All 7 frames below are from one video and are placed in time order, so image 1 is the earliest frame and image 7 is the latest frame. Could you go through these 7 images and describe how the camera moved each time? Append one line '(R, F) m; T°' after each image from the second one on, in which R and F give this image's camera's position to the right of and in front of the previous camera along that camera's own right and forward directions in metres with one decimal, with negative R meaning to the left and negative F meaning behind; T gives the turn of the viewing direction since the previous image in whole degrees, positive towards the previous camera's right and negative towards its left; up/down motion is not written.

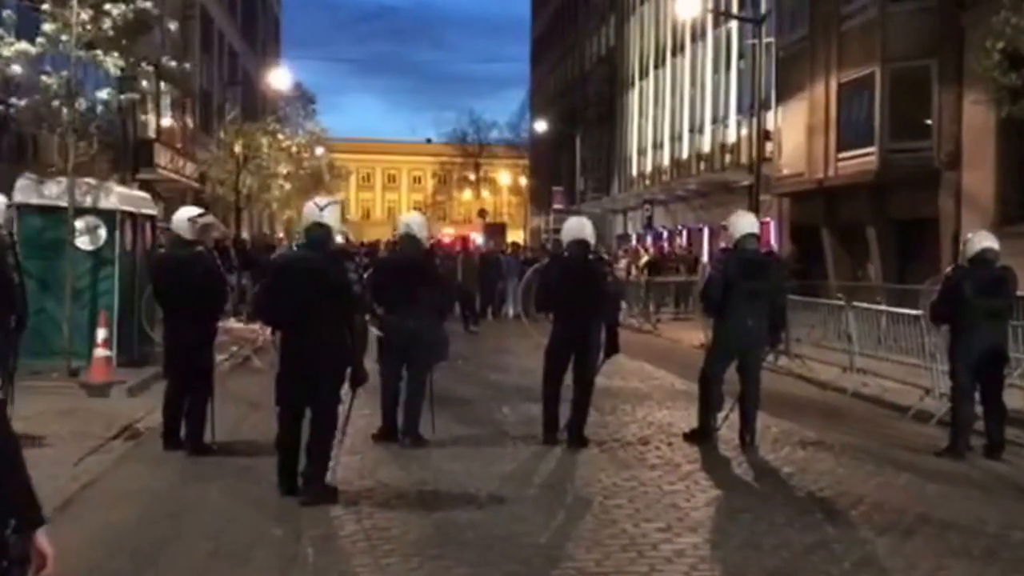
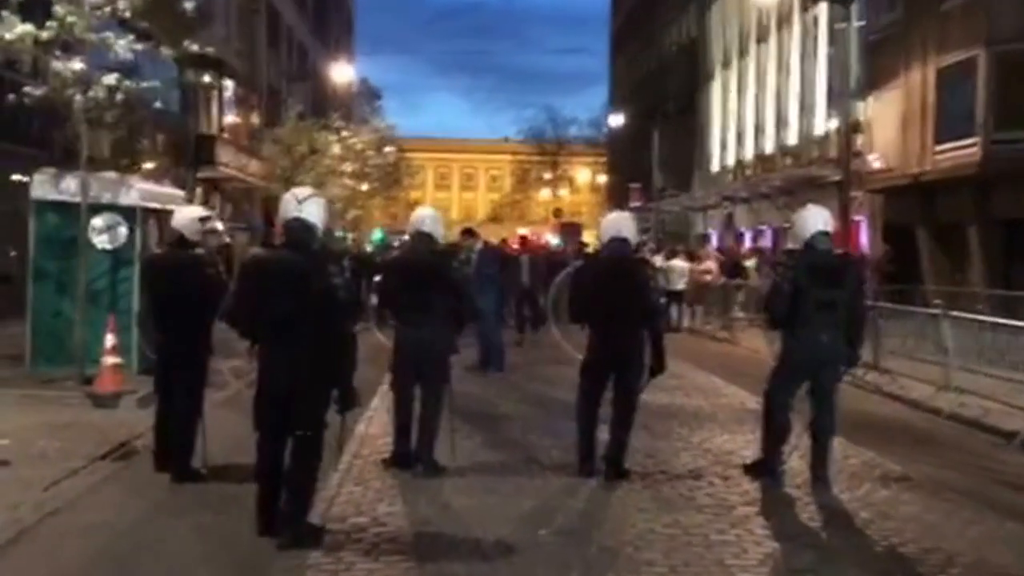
(+0.7, +1.7) m; -5°
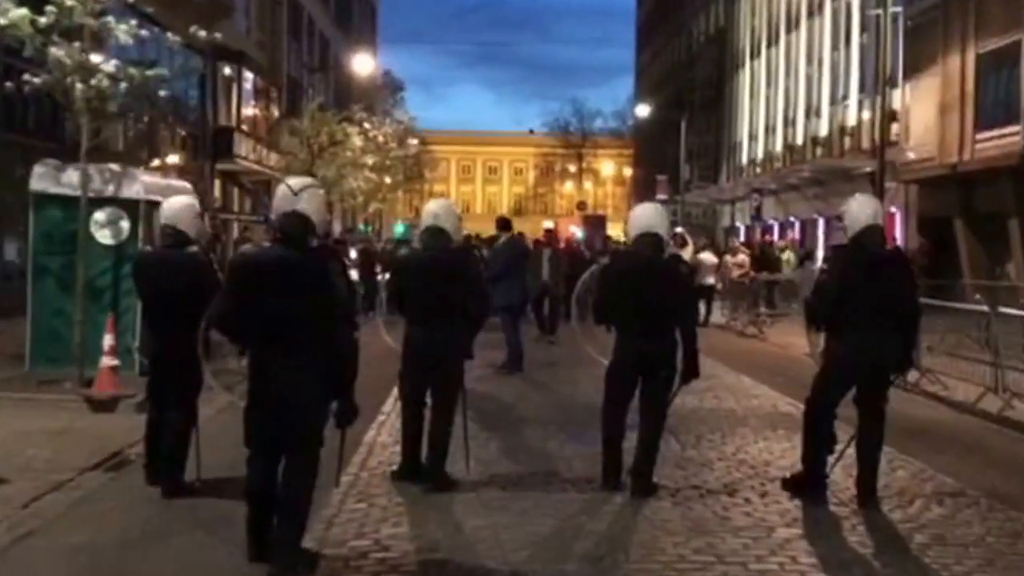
(+0.1, +0.9) m; -2°
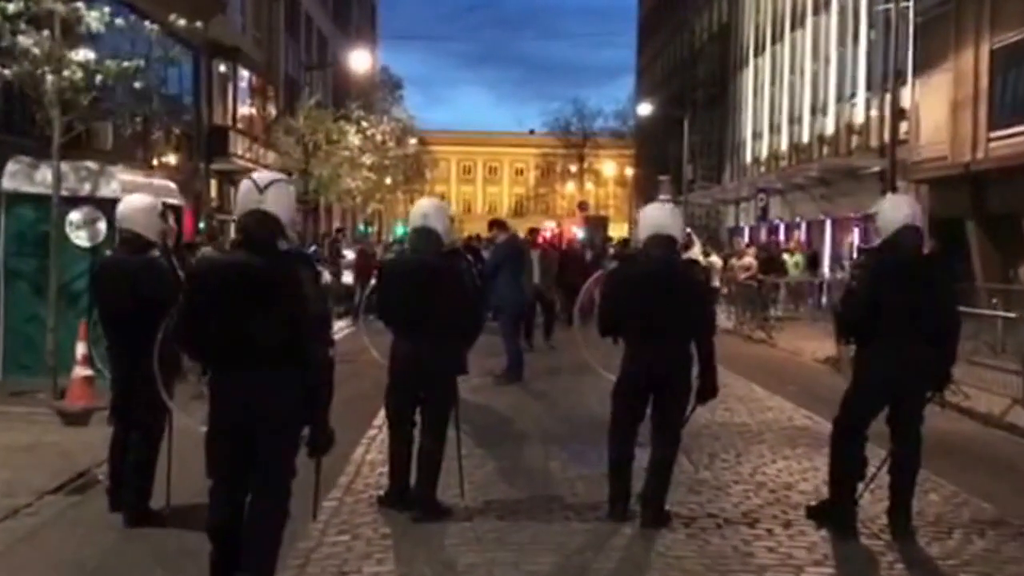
(0.0, +0.9) m; 0°
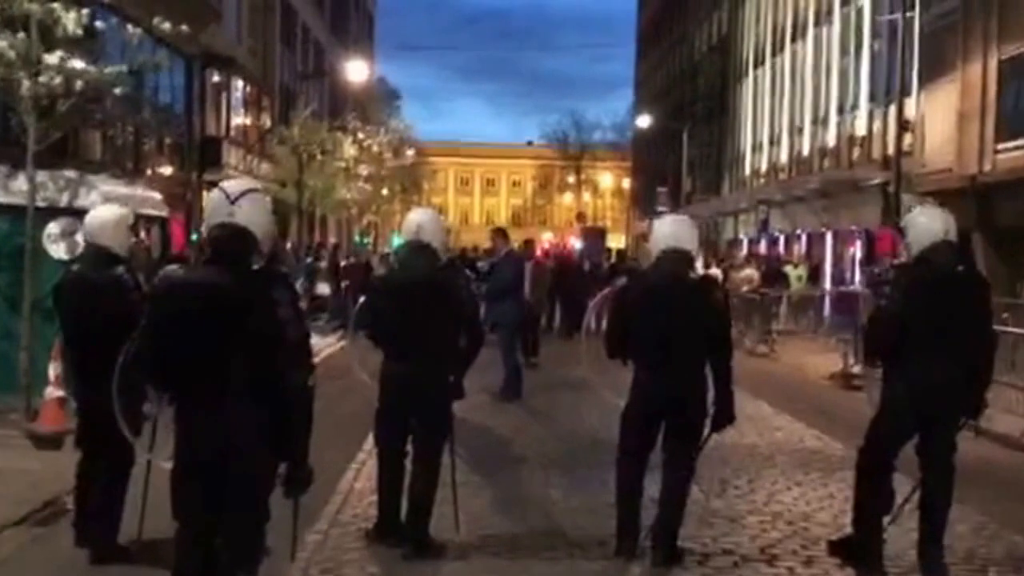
(0.0, +0.7) m; 0°
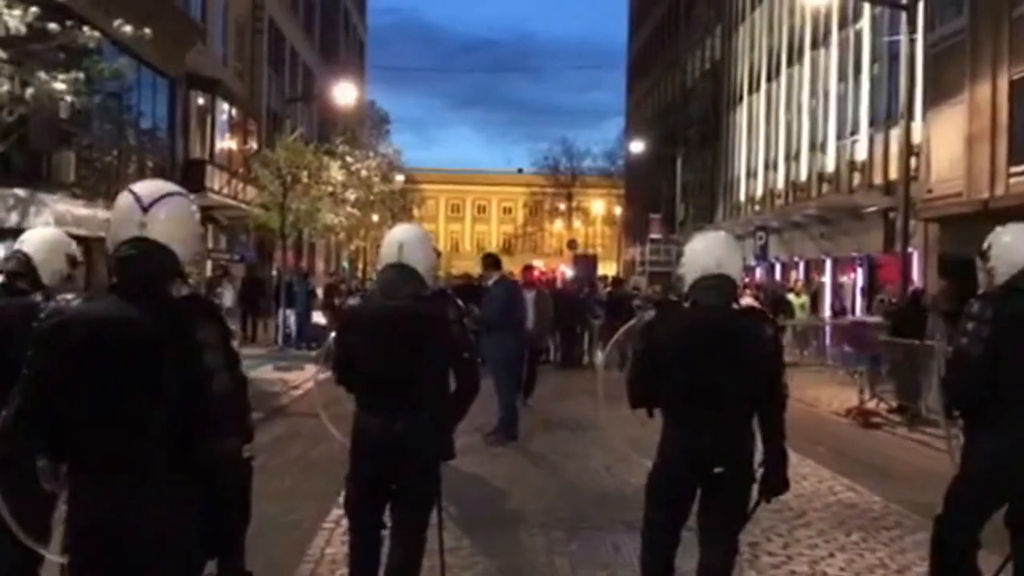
(-0.1, +1.5) m; +1°
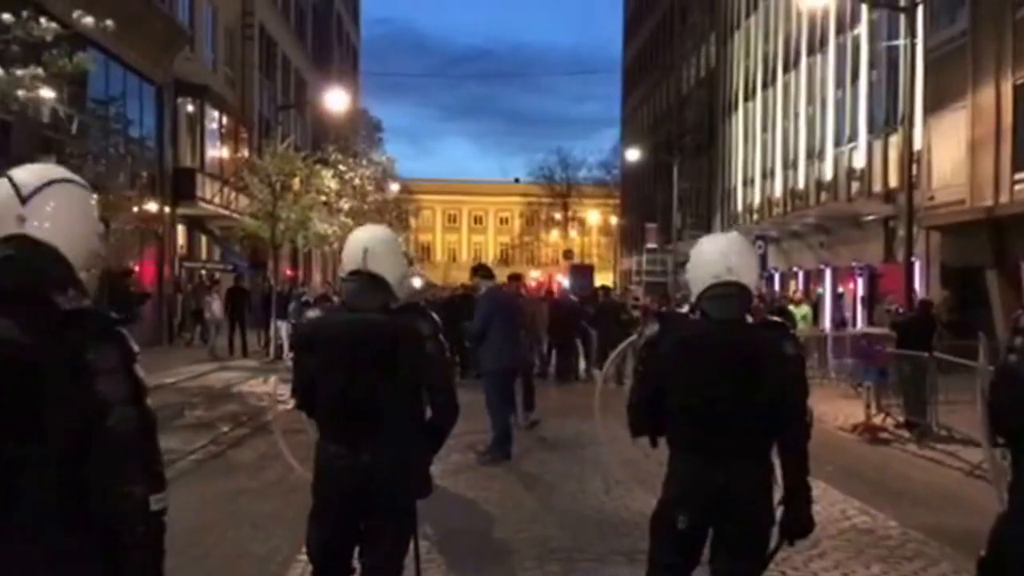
(+0.1, +0.9) m; 0°
